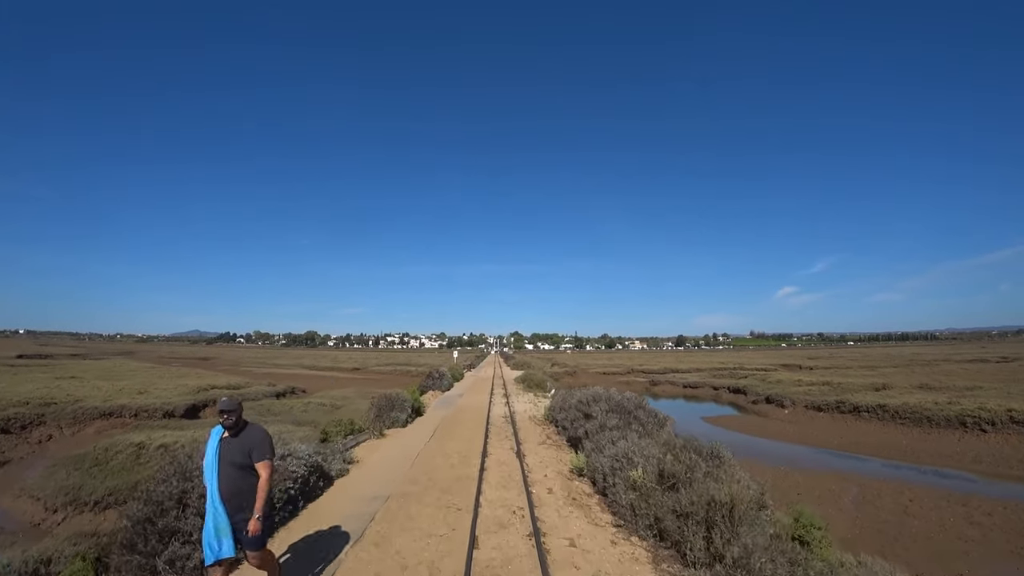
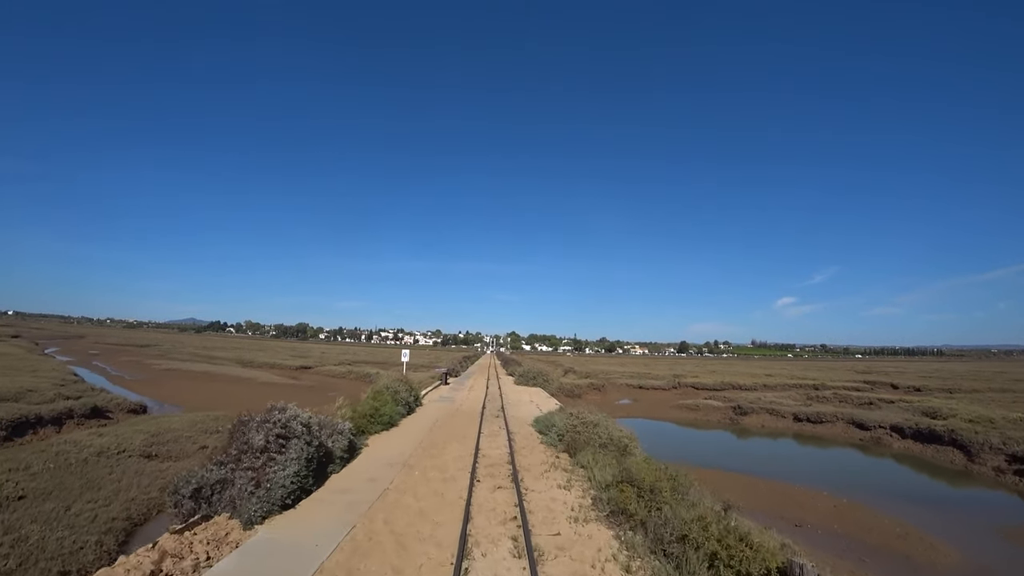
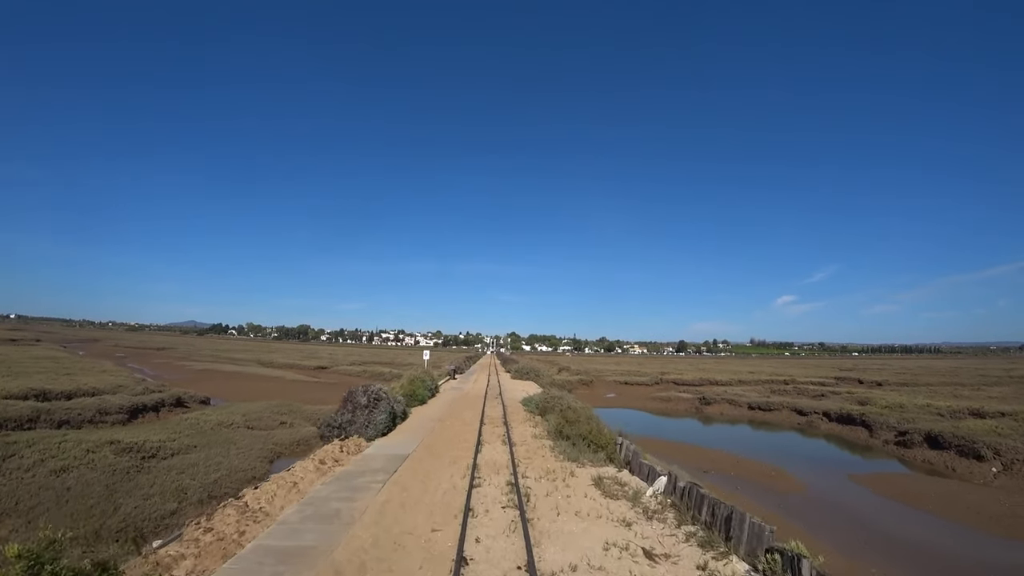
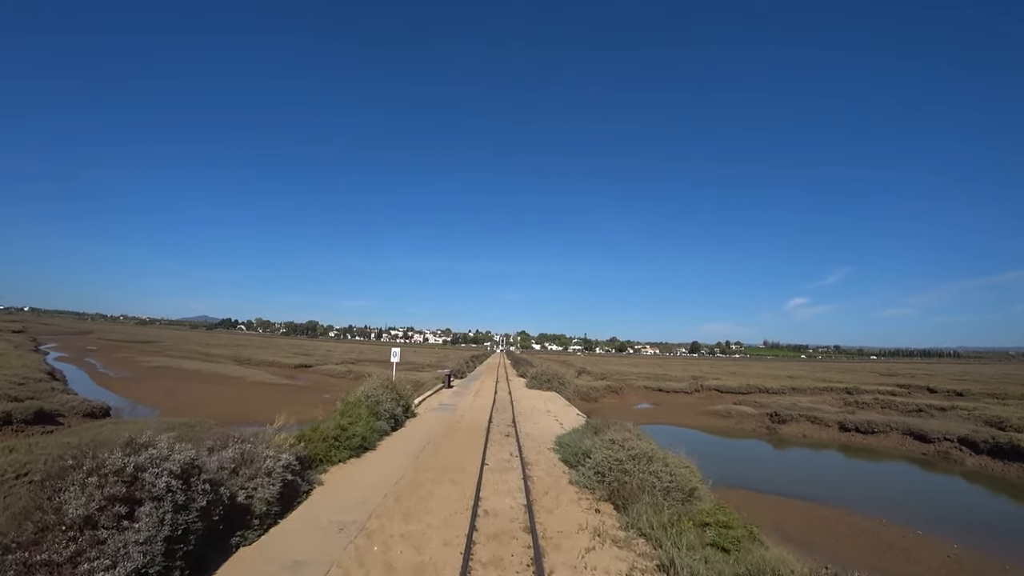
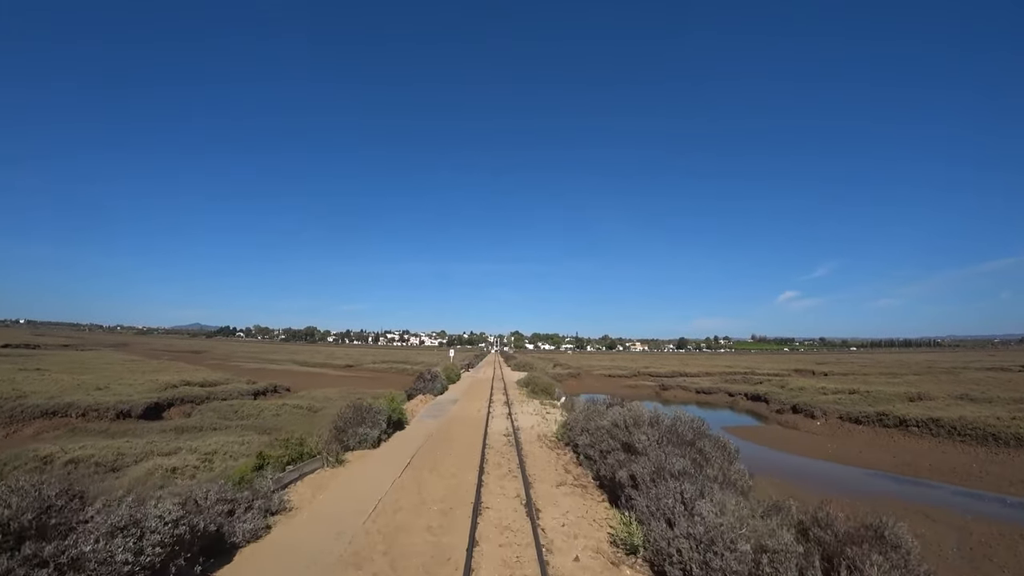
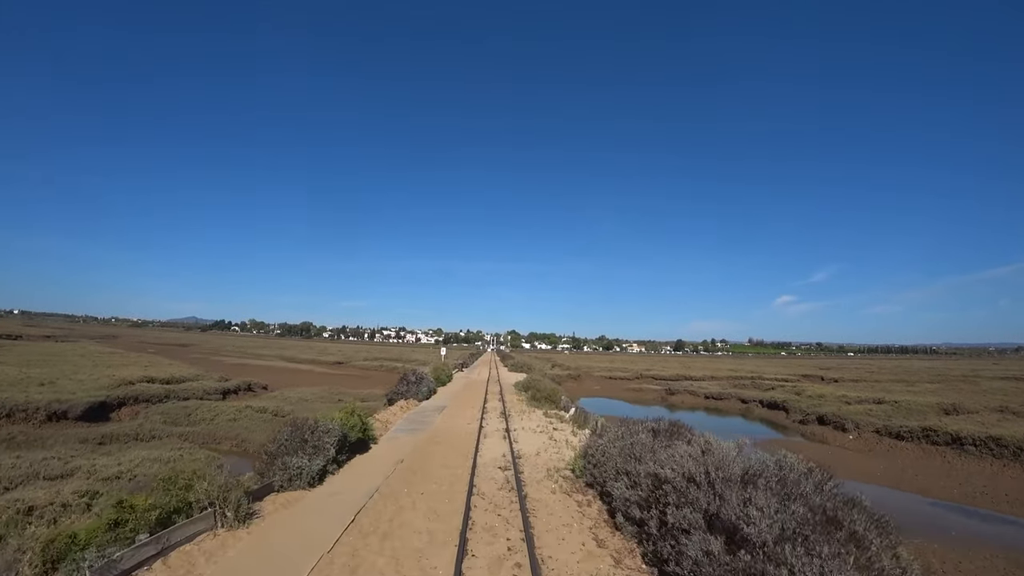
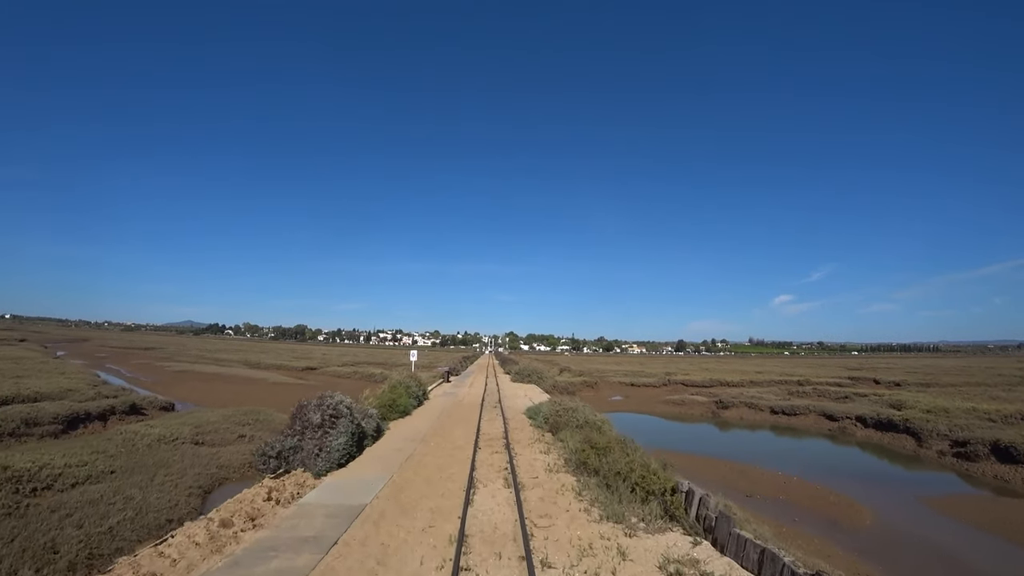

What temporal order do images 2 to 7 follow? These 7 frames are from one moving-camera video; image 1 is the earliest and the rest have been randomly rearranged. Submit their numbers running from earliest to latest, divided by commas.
5, 6, 3, 7, 2, 4
